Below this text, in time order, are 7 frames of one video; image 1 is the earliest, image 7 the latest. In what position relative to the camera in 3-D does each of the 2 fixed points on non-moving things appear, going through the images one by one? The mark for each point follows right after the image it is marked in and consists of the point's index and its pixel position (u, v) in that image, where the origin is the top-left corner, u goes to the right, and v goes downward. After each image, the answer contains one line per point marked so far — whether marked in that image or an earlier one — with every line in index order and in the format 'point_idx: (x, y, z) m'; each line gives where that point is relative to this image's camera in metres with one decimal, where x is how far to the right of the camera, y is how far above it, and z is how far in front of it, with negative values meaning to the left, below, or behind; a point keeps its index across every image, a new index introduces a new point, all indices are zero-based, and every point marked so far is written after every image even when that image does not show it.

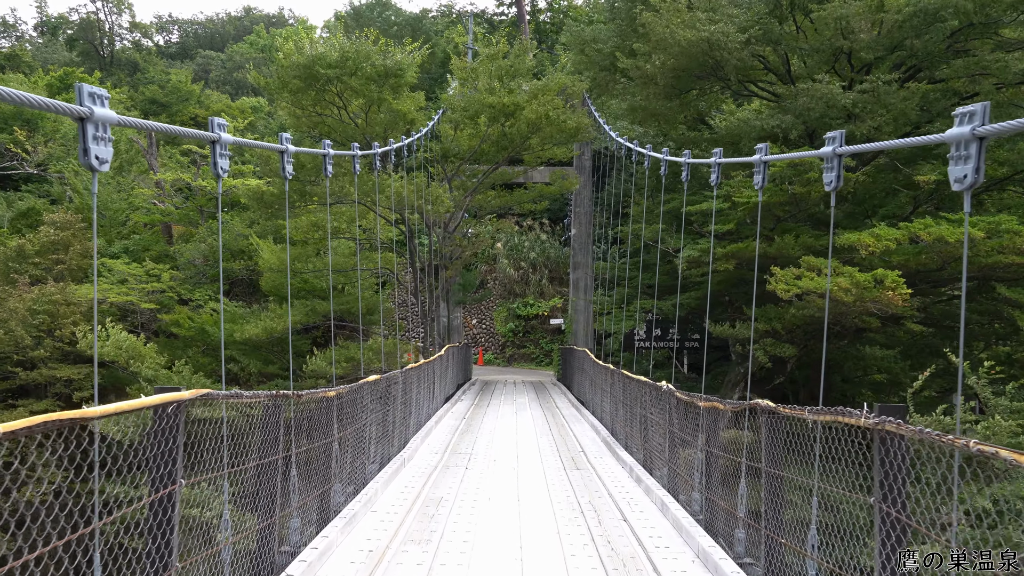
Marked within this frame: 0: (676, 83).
0: (+2.3, +2.9, +10.0) m
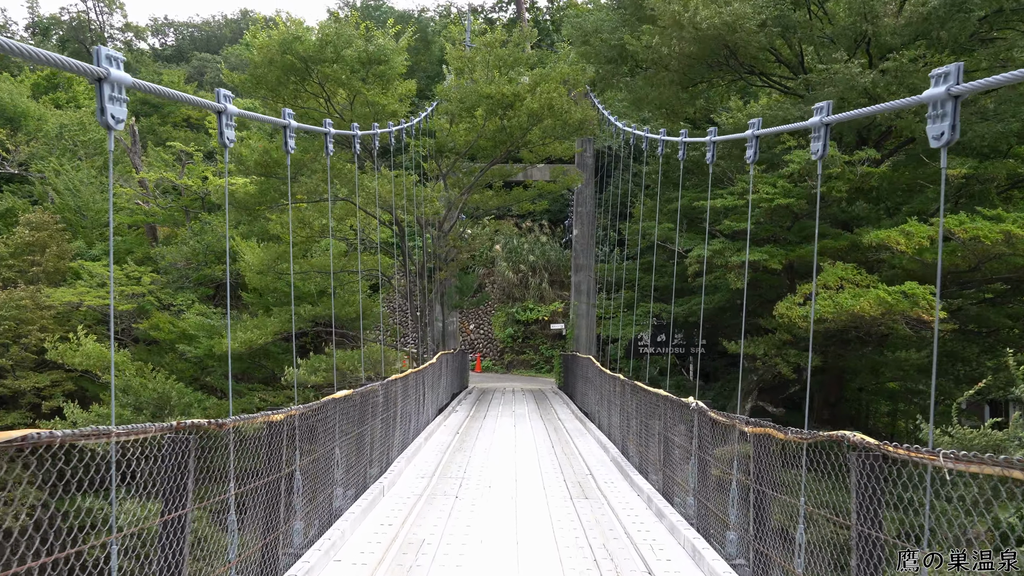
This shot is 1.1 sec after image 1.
0: (+2.2, +2.8, +9.5) m
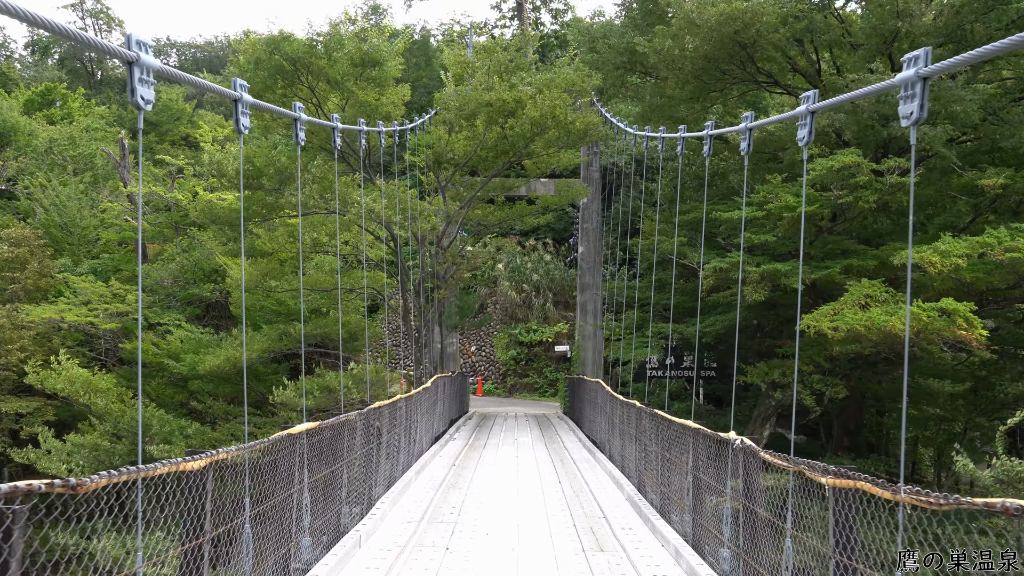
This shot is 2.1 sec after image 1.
0: (+2.3, +2.6, +9.0) m
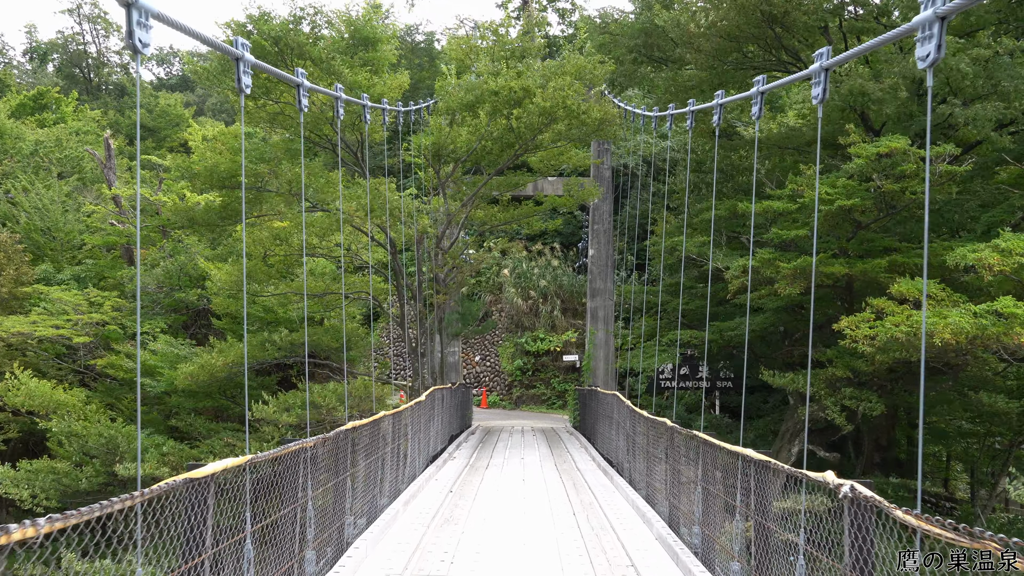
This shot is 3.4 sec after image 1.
0: (+2.3, +2.6, +8.3) m
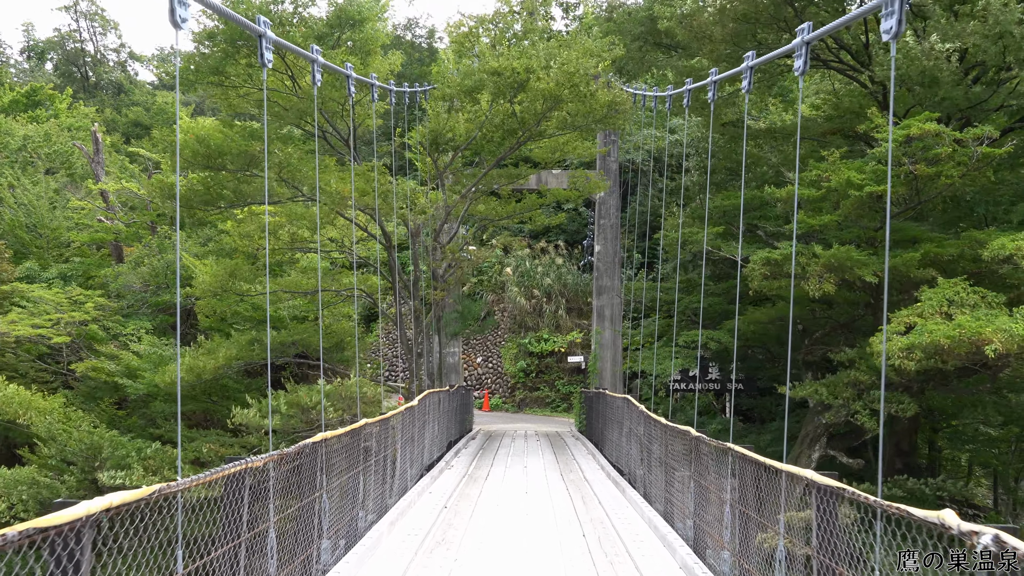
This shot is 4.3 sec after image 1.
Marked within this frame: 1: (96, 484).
0: (+2.3, +2.6, +7.8) m
1: (-4.0, -1.9, +7.2) m
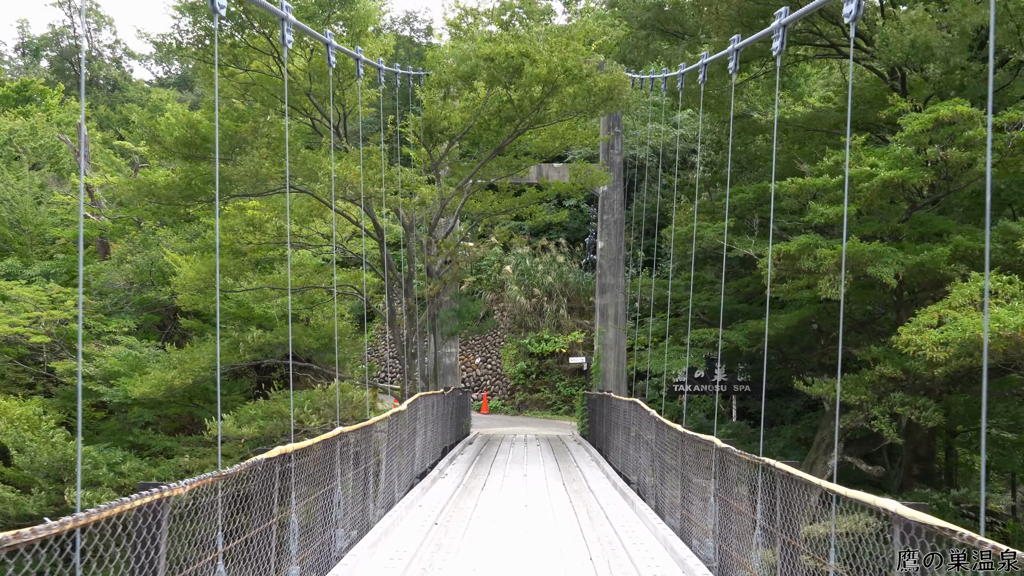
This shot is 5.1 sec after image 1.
0: (+2.3, +2.6, +7.4) m
1: (-4.0, -1.9, +6.8) m
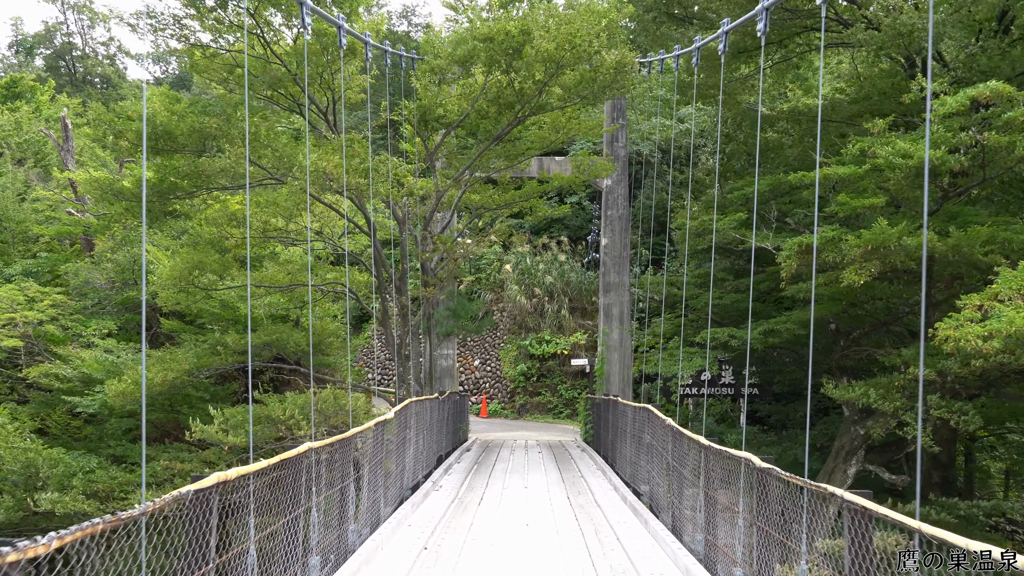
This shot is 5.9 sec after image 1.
0: (+2.3, +2.7, +7.0) m
1: (-4.0, -1.8, +6.4) m
